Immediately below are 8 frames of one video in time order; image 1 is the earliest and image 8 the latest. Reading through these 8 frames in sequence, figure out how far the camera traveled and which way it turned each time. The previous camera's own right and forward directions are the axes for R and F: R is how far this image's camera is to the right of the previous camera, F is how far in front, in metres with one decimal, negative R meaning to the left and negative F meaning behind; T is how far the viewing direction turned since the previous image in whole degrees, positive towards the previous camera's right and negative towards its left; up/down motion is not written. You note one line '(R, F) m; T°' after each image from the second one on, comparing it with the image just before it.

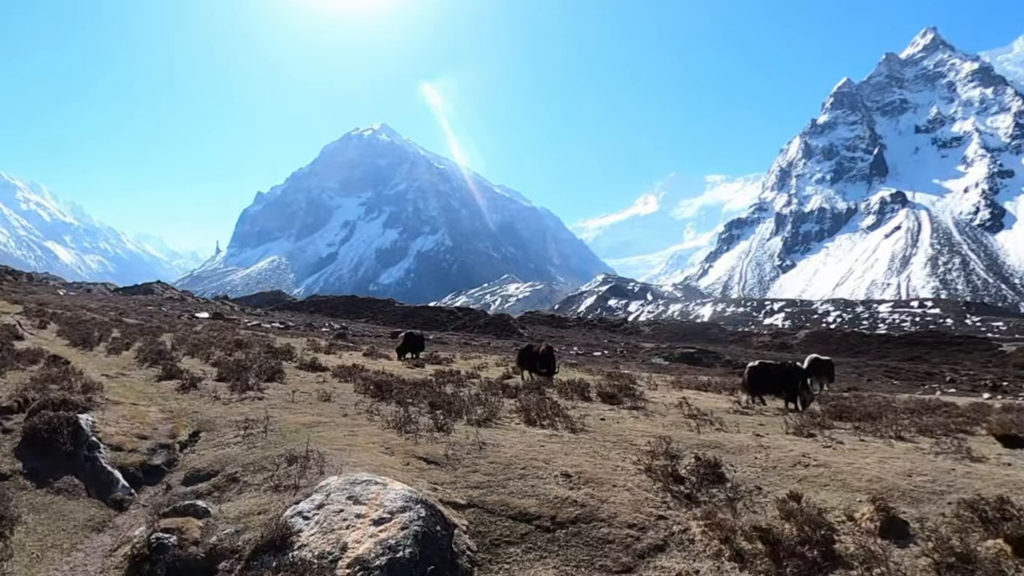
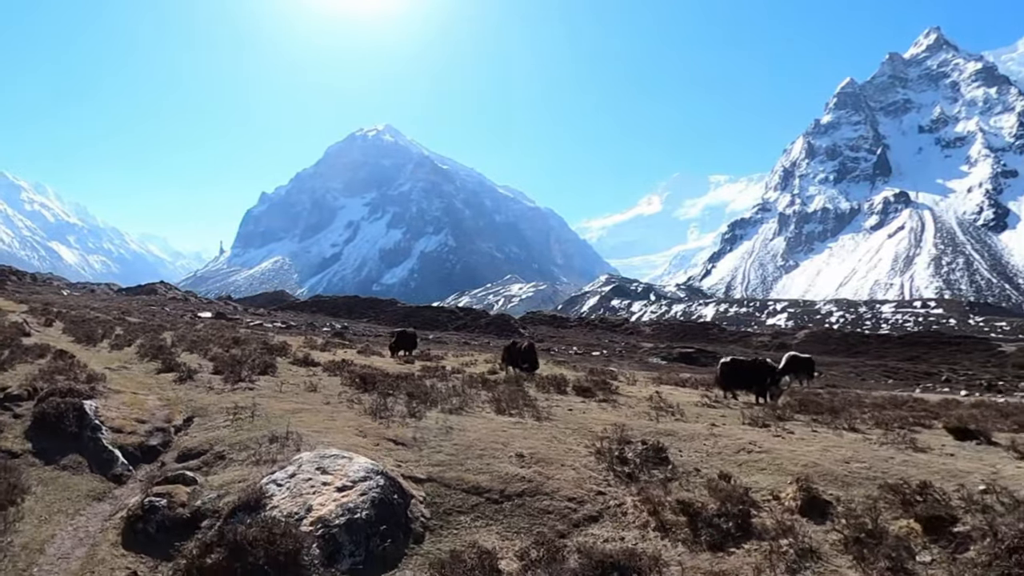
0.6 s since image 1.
(+1.1, -1.5) m; 0°
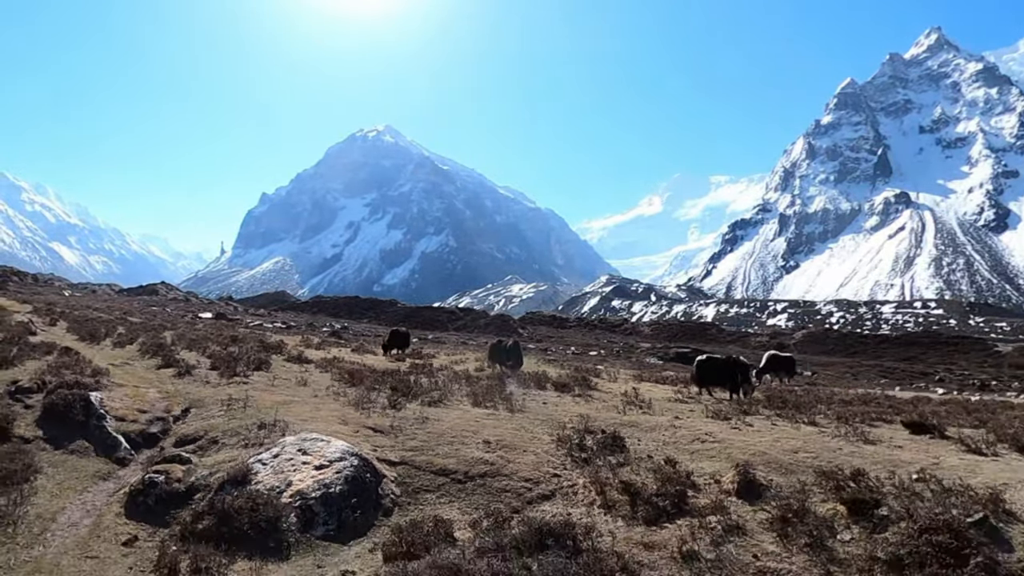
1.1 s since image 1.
(+0.9, -1.4) m; 0°
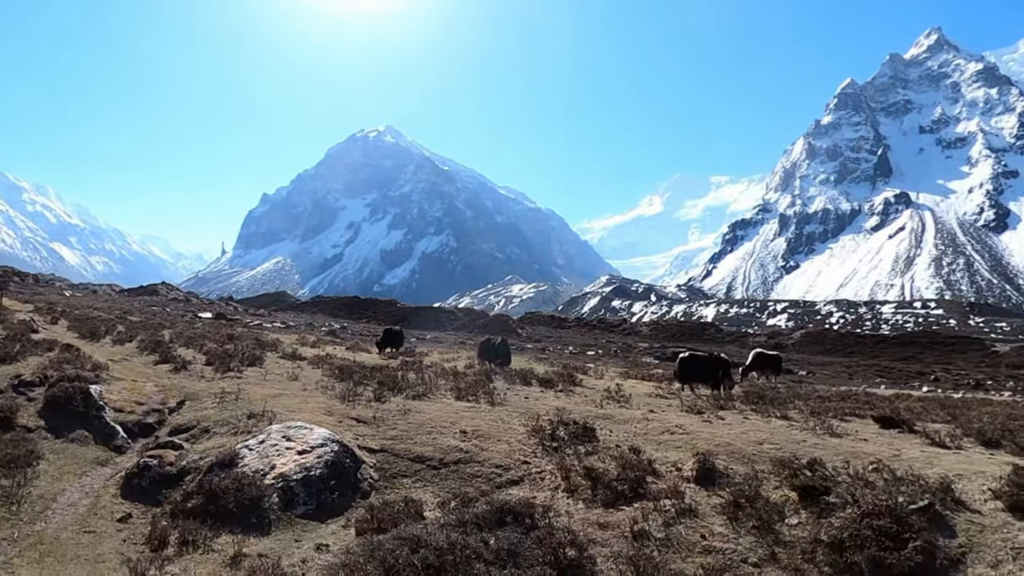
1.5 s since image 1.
(+0.7, -0.9) m; 0°
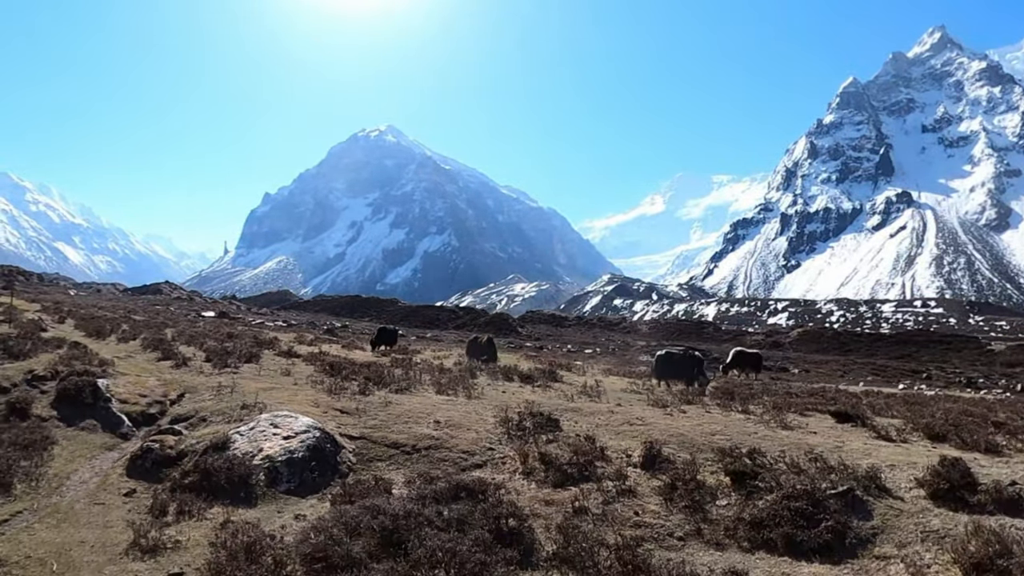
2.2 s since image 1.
(+1.0, -1.7) m; 0°
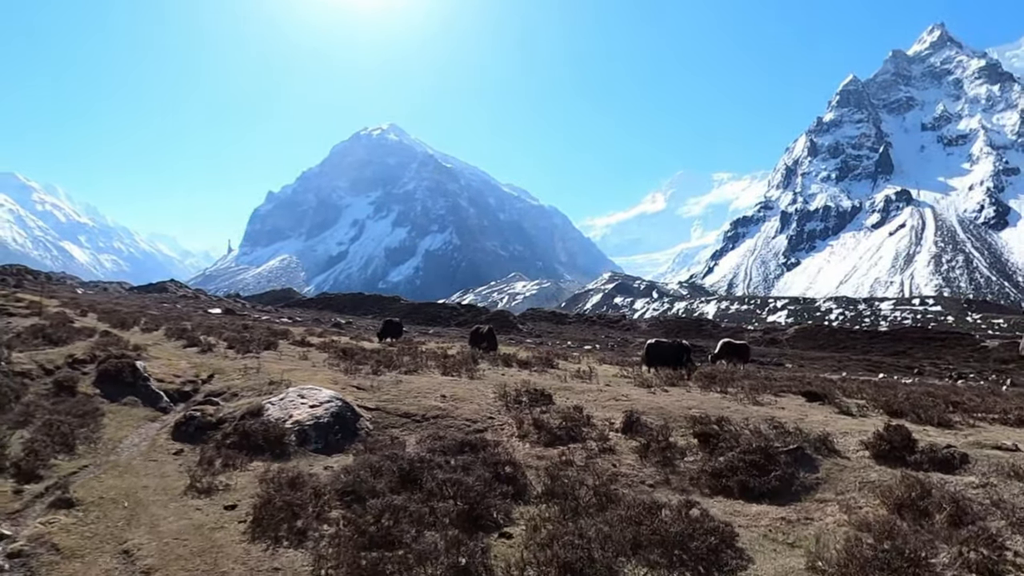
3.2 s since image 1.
(+0.1, -2.3) m; 0°
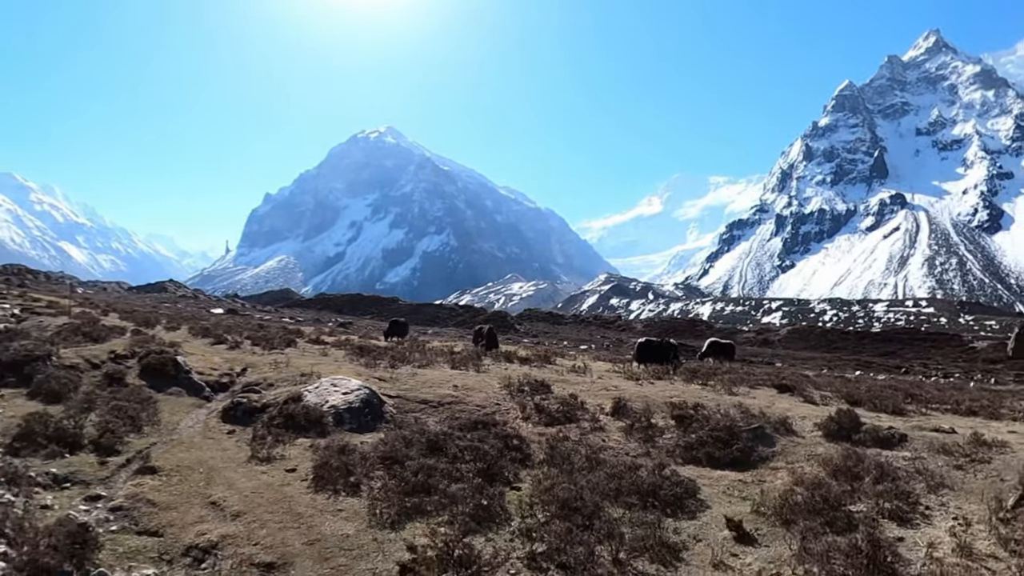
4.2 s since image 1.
(-0.3, -2.9) m; 0°
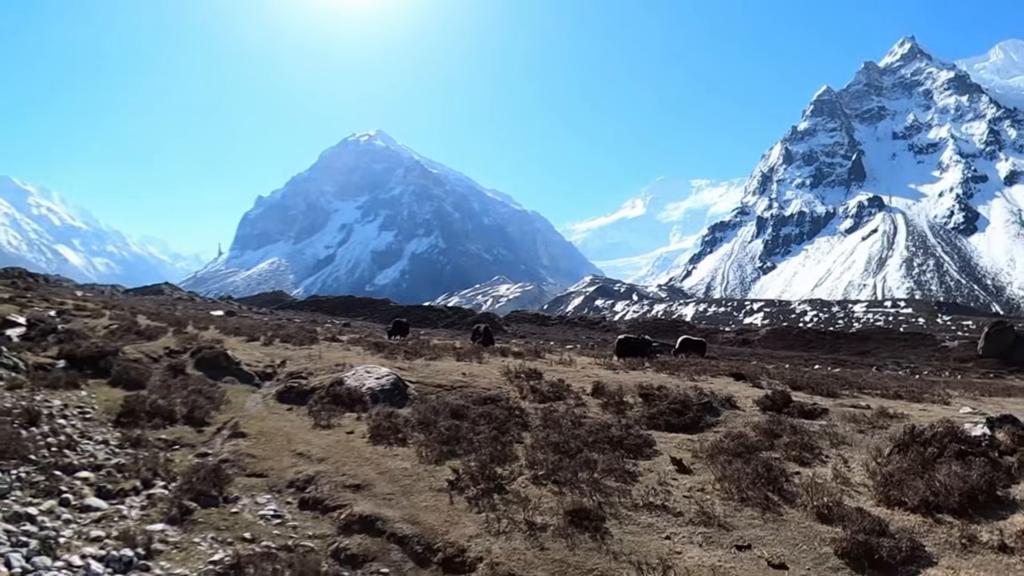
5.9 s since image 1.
(-0.6, -5.1) m; +1°
